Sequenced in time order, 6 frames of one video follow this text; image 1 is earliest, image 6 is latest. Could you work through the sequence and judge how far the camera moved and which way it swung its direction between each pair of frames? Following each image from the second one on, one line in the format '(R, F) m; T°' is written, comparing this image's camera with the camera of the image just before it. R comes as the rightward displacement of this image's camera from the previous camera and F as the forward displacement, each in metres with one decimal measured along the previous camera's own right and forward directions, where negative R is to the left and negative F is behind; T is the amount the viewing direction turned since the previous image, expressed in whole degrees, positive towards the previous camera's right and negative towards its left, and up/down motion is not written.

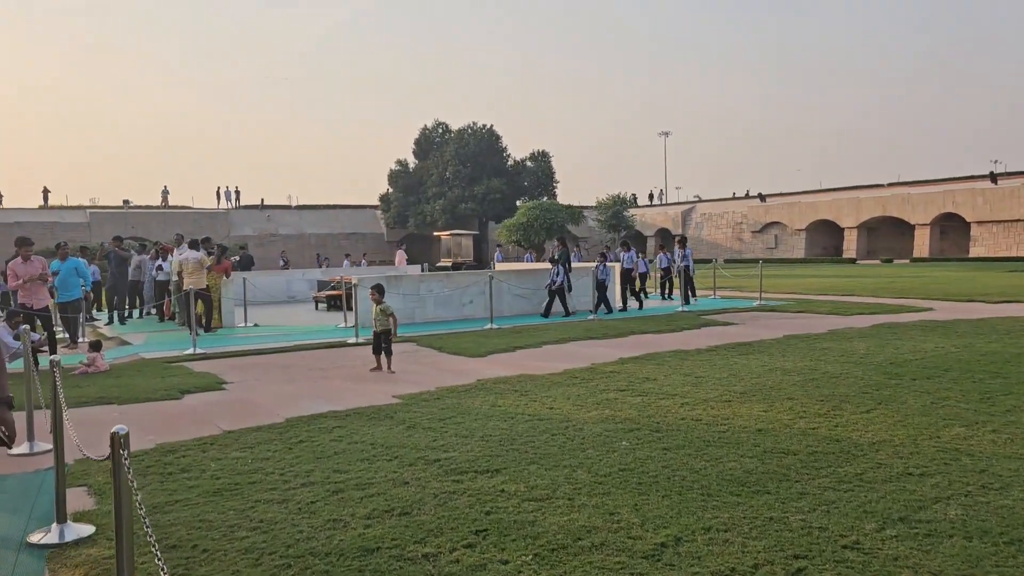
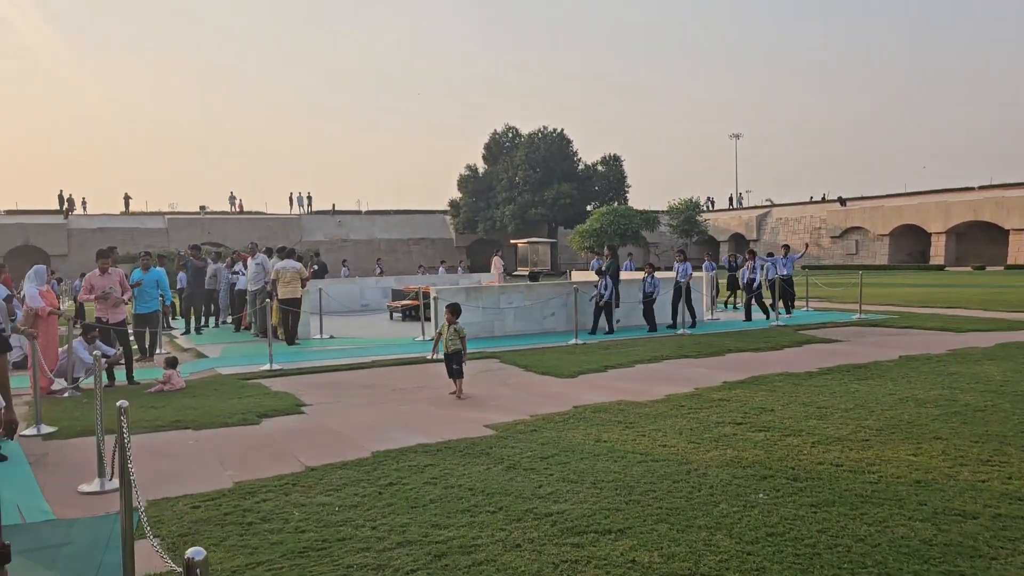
(-0.4, +0.8) m; -5°
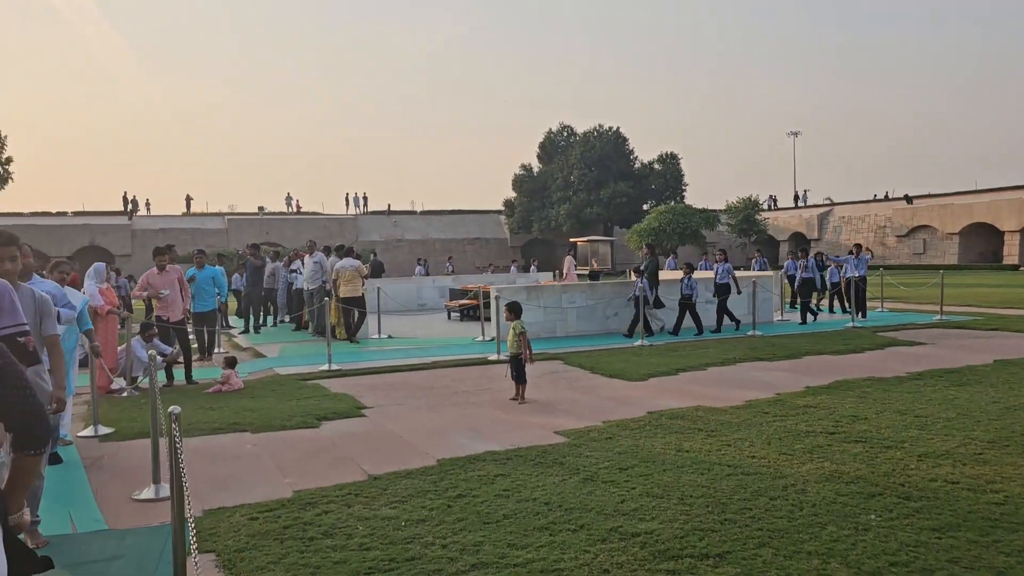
(-0.2, +0.5) m; -4°
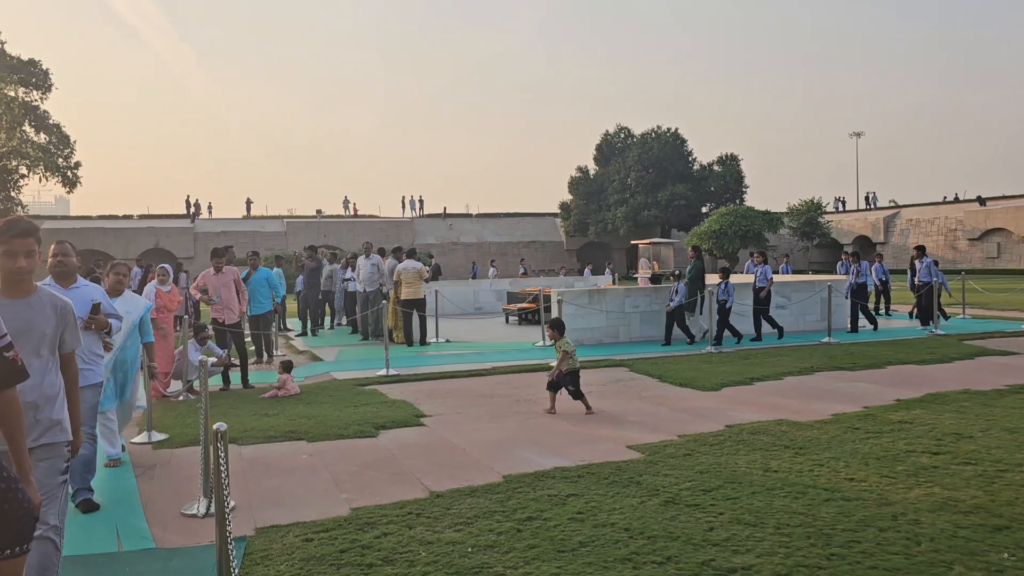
(-0.1, +0.4) m; -4°
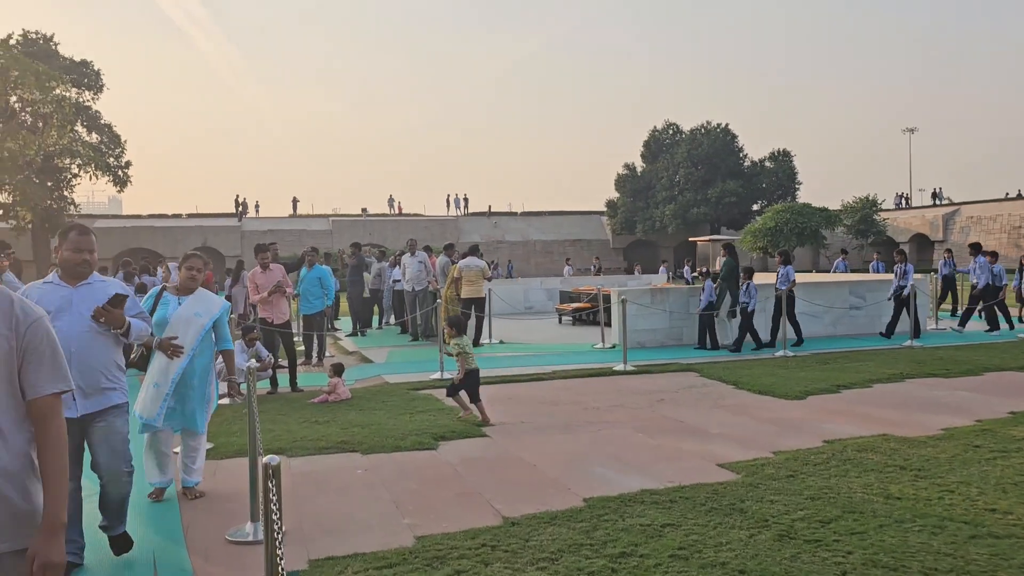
(-0.3, +0.7) m; -3°
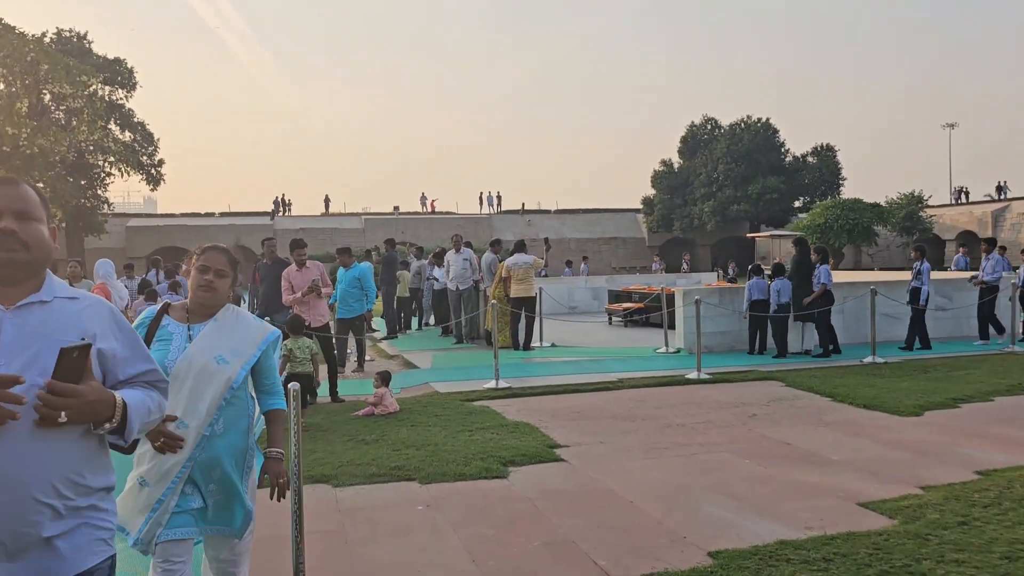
(-0.4, +1.0) m; -2°
